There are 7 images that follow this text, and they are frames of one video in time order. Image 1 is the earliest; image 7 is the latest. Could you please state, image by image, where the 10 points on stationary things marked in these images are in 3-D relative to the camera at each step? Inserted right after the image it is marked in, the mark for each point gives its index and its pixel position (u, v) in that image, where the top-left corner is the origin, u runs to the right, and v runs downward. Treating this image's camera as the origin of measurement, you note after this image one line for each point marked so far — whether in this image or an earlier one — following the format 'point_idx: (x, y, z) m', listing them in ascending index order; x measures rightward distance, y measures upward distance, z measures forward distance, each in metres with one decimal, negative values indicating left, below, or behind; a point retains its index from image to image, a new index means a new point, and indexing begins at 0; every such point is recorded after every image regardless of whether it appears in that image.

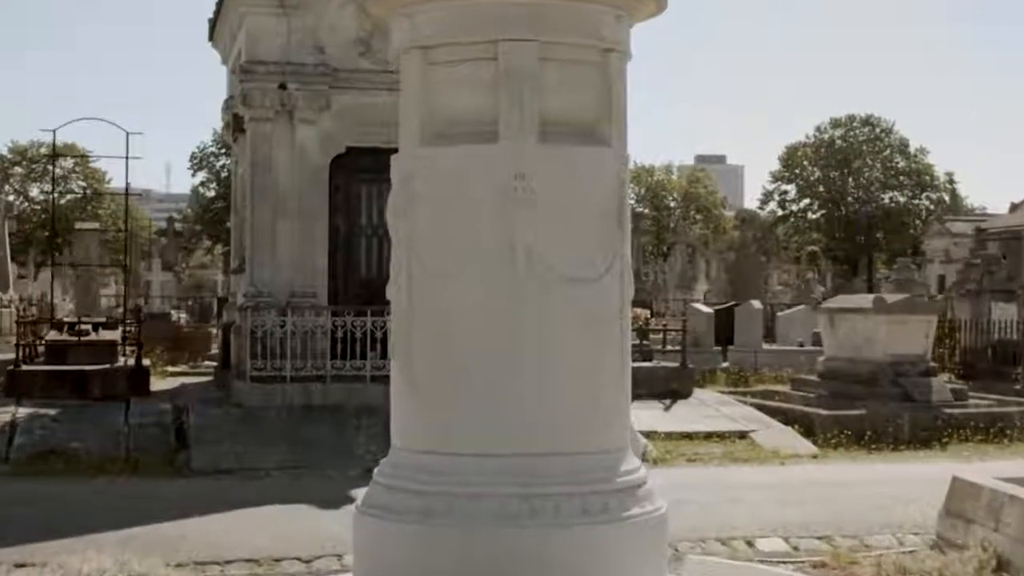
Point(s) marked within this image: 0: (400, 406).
0: (-0.6, -0.6, +6.4) m
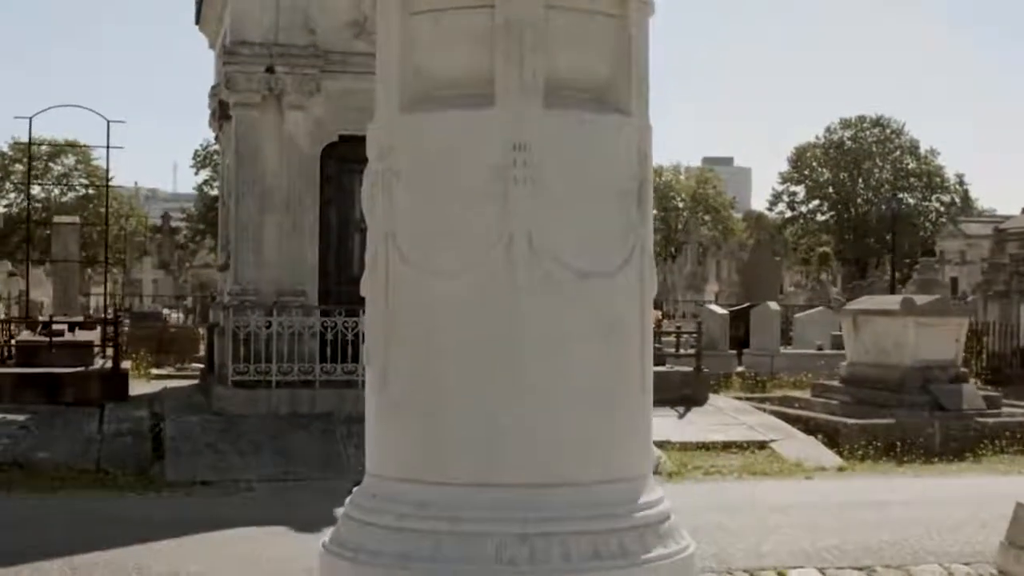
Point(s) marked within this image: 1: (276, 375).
0: (-0.6, -0.6, +5.3) m
1: (-2.6, -0.9, +13.8) m
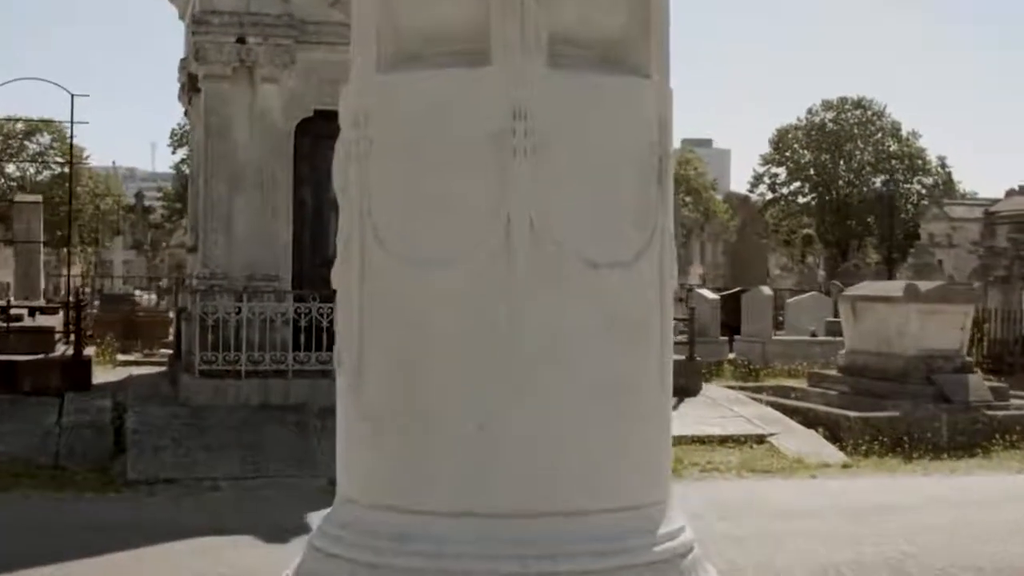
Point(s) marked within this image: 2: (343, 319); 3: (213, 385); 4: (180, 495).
0: (-0.6, -0.5, +4.6) m
1: (-2.7, -0.8, +13.0) m
2: (-0.6, -0.1, +4.6) m
3: (-3.0, -1.0, +12.8) m
4: (-2.7, -1.7, +10.5) m
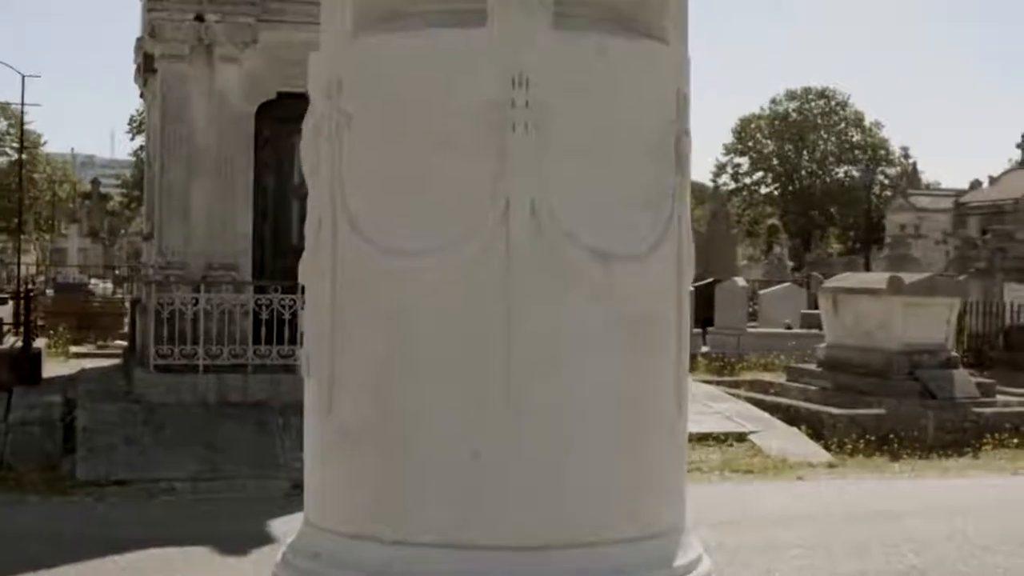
0: (-0.6, -0.5, +4.0) m
1: (-3.0, -0.7, +12.3) m
2: (-0.6, -0.1, +3.9) m
3: (-3.3, -0.9, +12.1) m
4: (-2.9, -1.6, +9.8) m
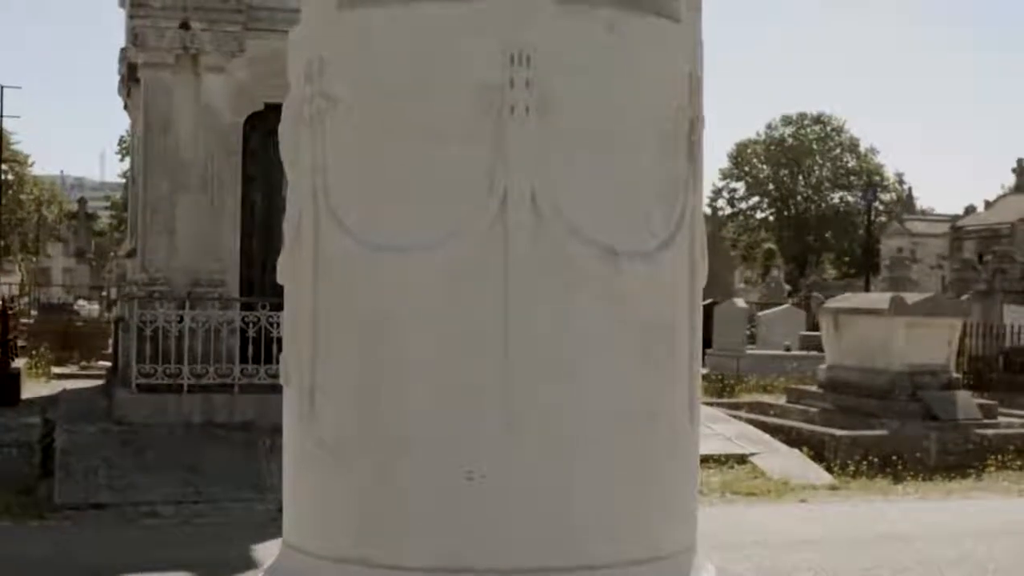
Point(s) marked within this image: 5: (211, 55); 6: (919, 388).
0: (-0.6, -0.5, +3.6) m
1: (-3.1, -0.8, +12.0) m
2: (-0.6, -0.1, +3.6) m
3: (-3.3, -1.0, +11.8) m
4: (-3.0, -1.8, +9.4) m
5: (-3.0, +2.3, +12.7) m
6: (+4.5, -1.1, +14.1) m
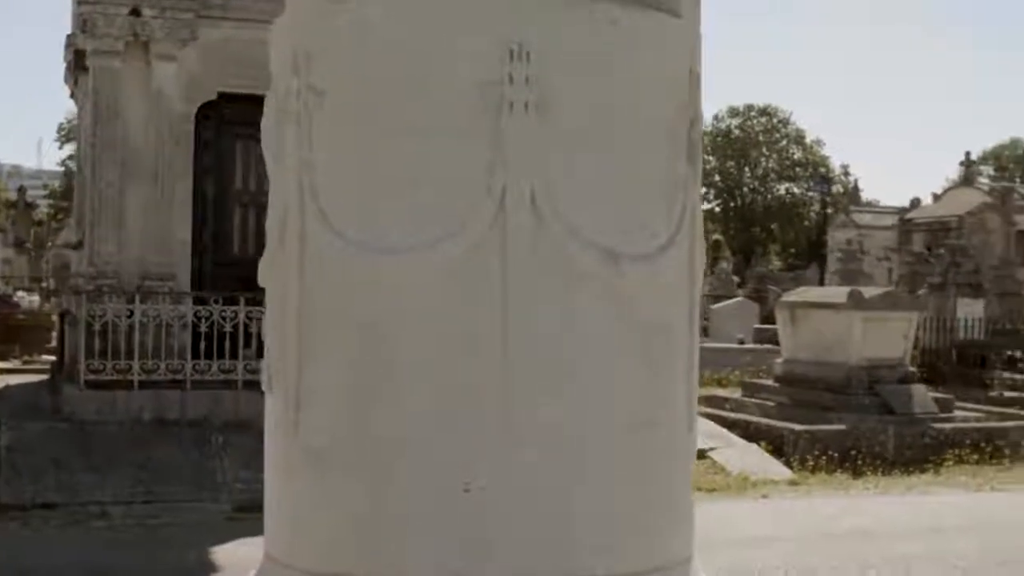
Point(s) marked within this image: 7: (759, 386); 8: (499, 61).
0: (-0.6, -0.5, +3.4) m
1: (-3.5, -0.8, +11.7) m
2: (-0.6, -0.1, +3.4) m
3: (-3.7, -1.0, +11.4) m
4: (-3.3, -1.7, +9.2) m
5: (-3.4, +2.4, +12.4) m
6: (+4.0, -1.0, +14.1) m
7: (+3.0, -1.2, +15.6) m
8: (0.0, +0.6, +3.2) m
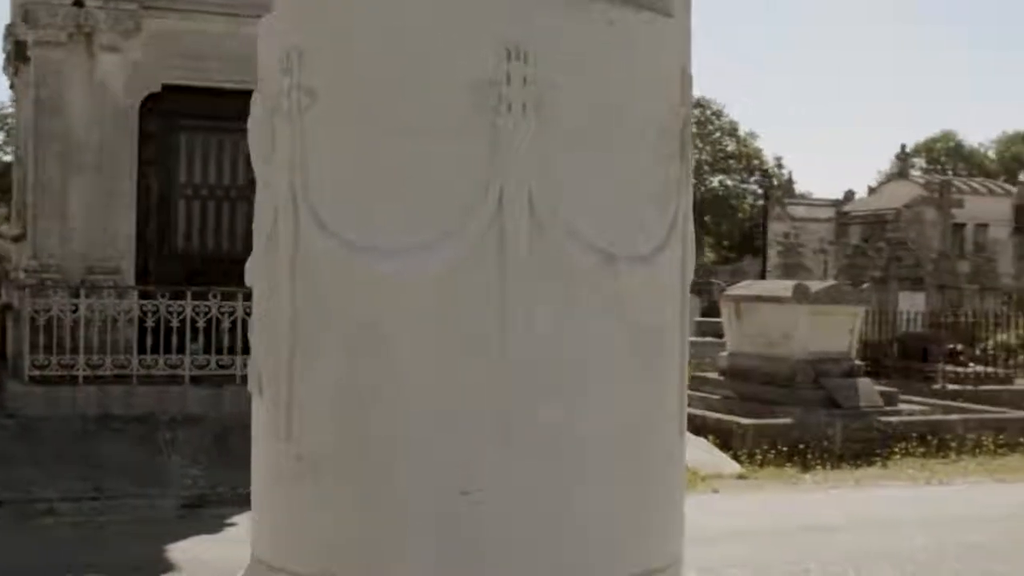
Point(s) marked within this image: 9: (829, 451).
0: (-0.6, -0.5, +3.4) m
1: (-3.9, -0.7, +11.5) m
2: (-0.7, -0.1, +3.4) m
3: (-4.1, -0.9, +11.2) m
4: (-3.6, -1.7, +9.0) m
5: (-3.9, +2.5, +12.2) m
6: (+3.5, -1.0, +14.3) m
7: (+2.4, -1.1, +15.7) m
8: (0.0, +0.6, +3.1) m
9: (+3.2, -1.6, +12.8) m
